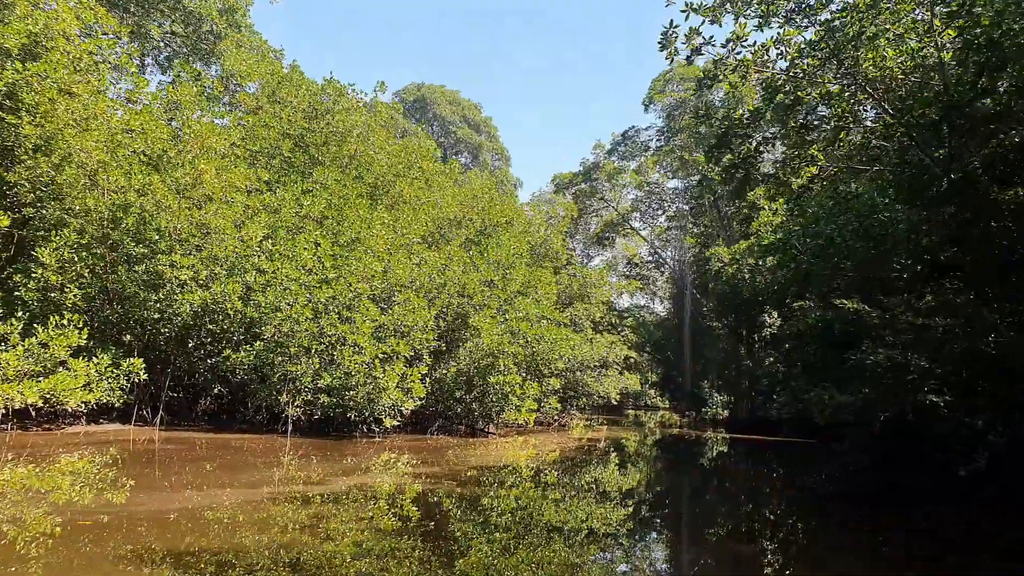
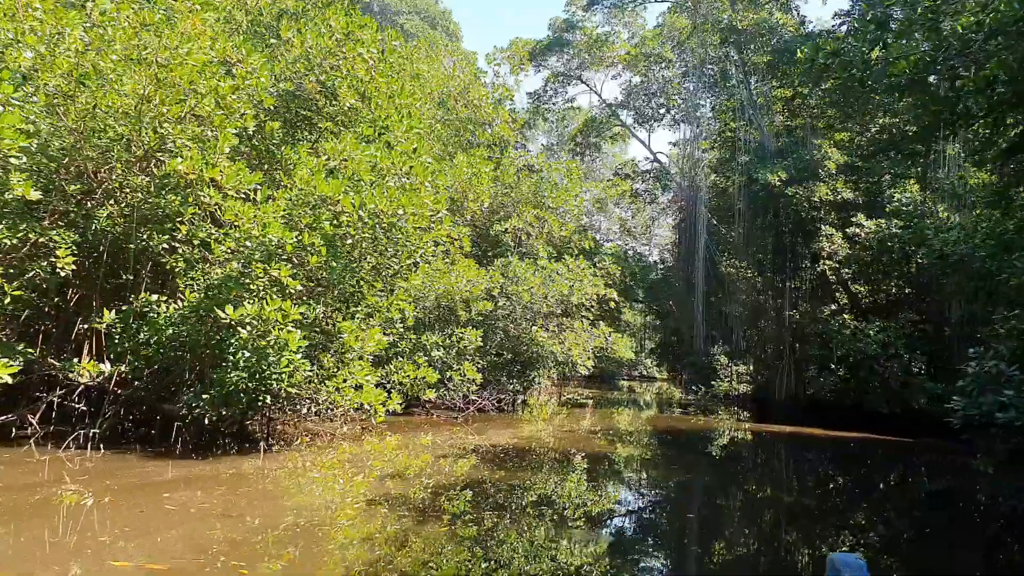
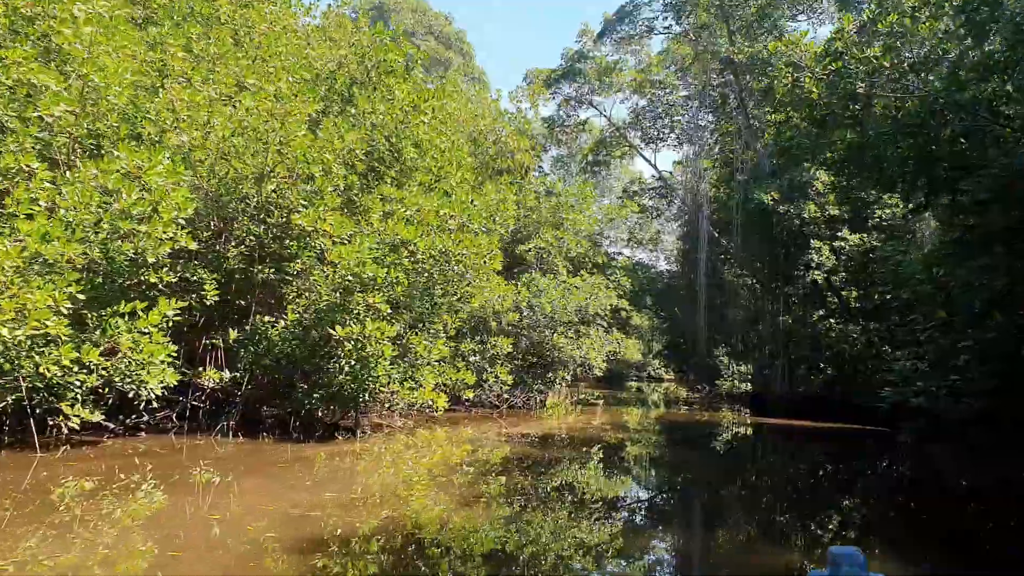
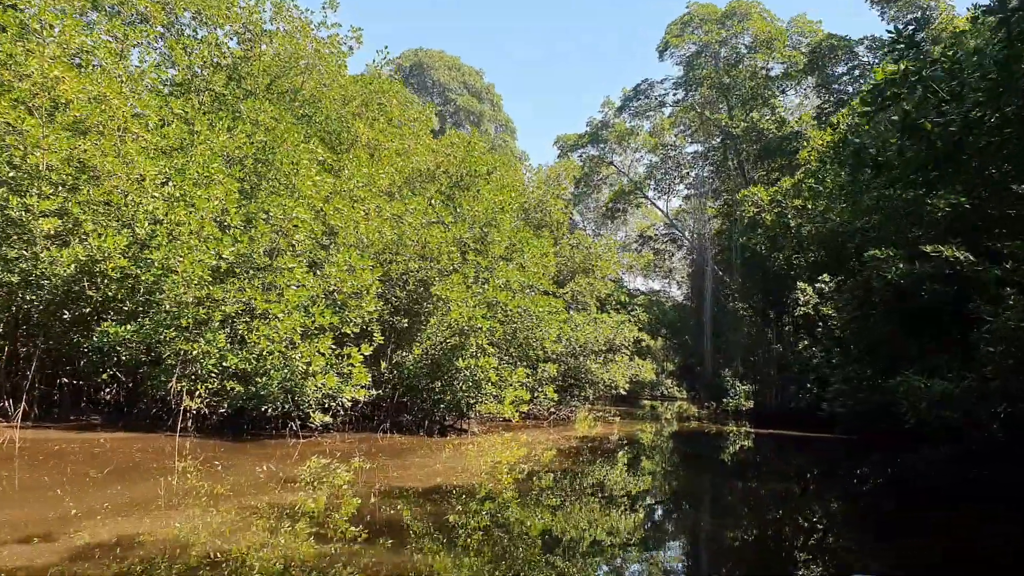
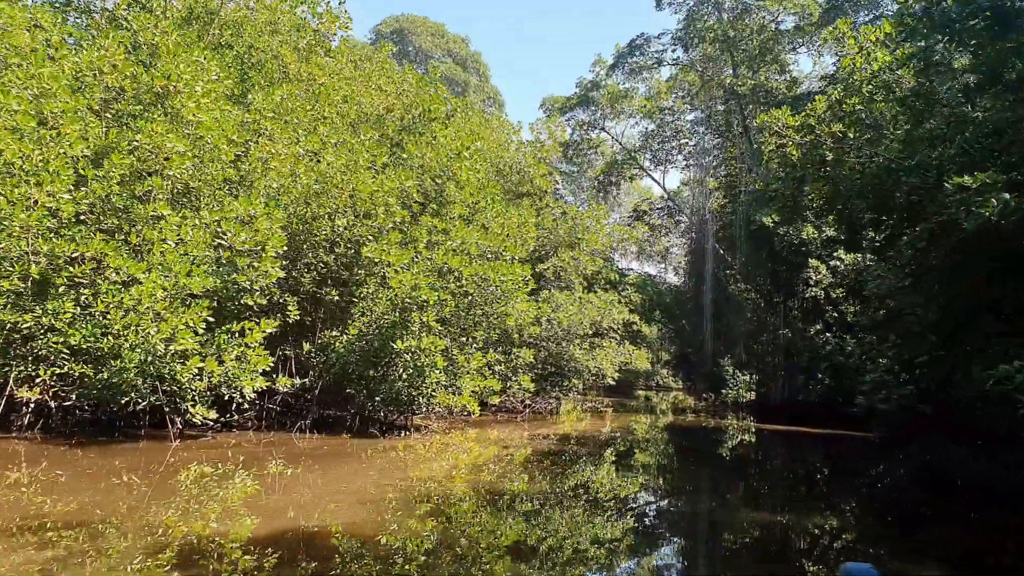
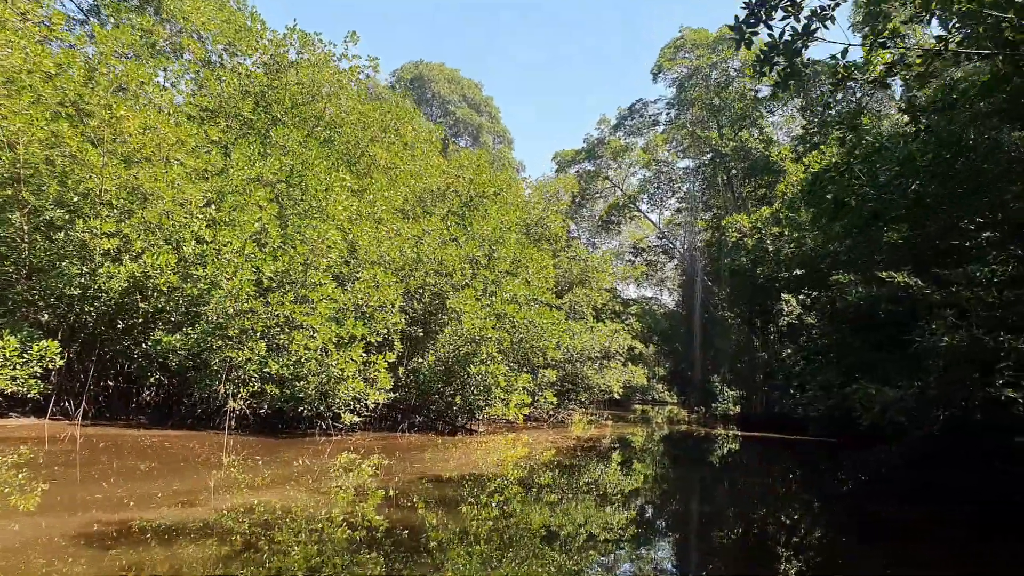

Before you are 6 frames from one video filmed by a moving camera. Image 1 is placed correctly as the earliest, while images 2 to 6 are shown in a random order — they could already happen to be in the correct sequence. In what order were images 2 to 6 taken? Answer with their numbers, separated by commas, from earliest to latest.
6, 4, 5, 3, 2
